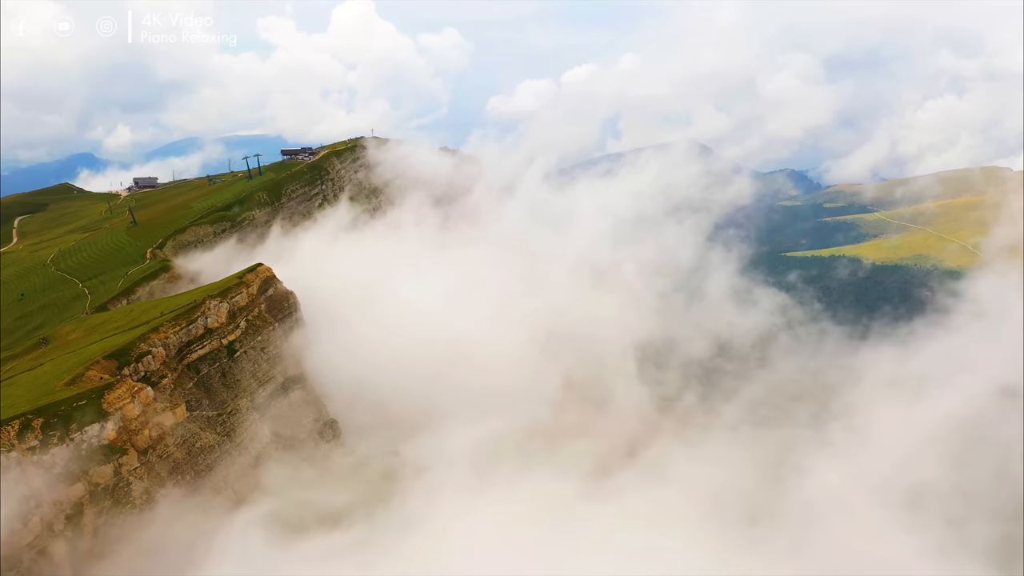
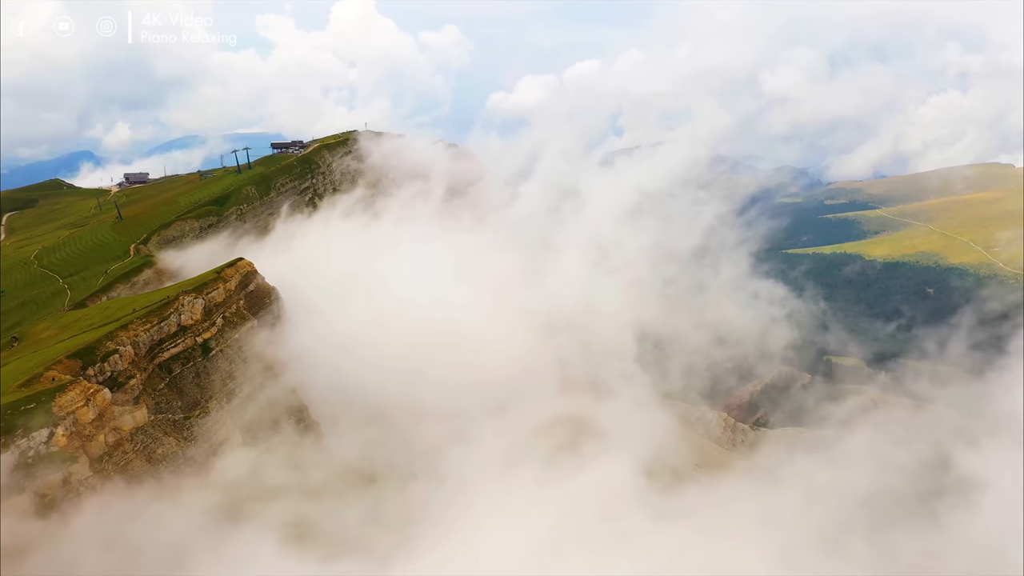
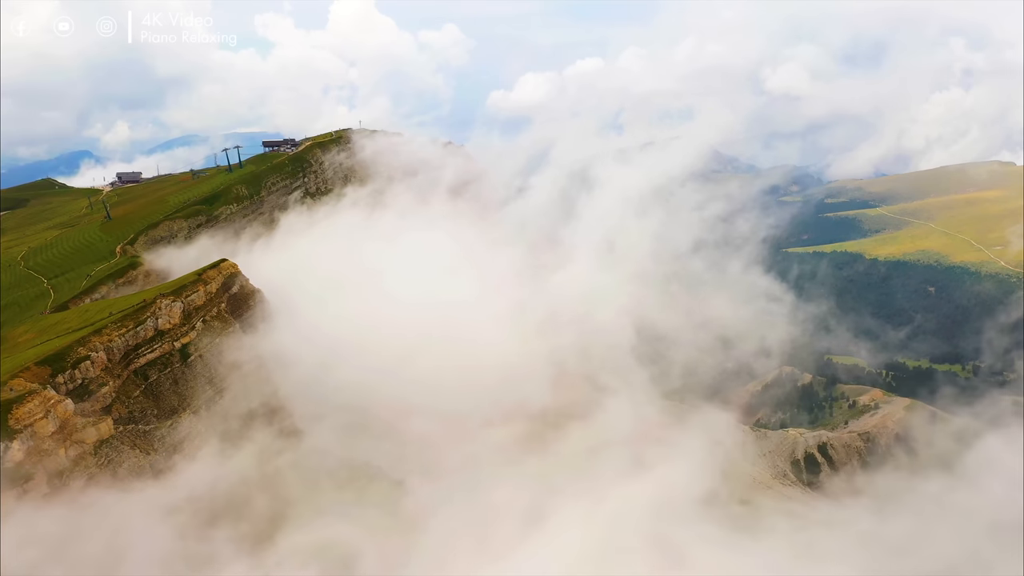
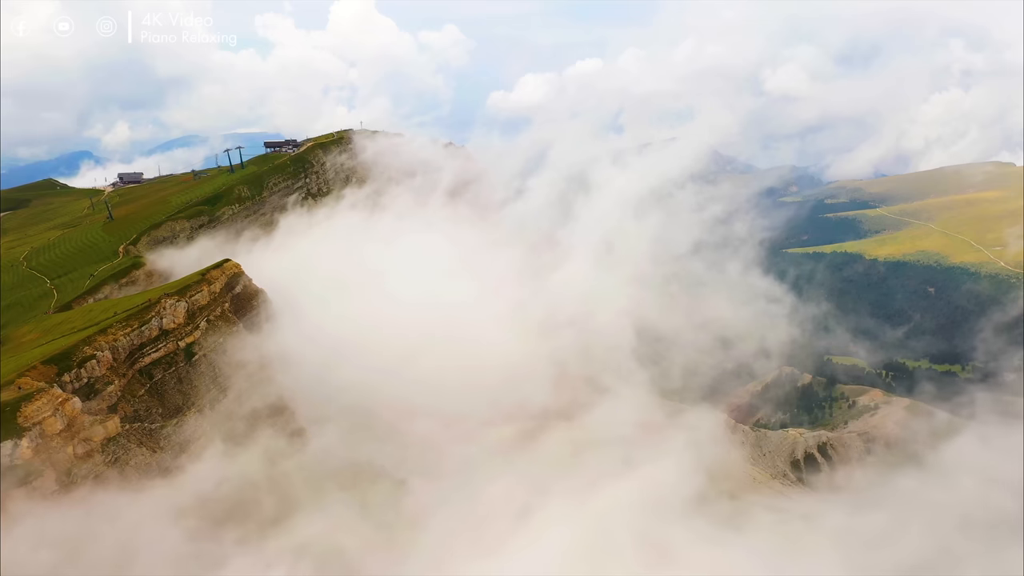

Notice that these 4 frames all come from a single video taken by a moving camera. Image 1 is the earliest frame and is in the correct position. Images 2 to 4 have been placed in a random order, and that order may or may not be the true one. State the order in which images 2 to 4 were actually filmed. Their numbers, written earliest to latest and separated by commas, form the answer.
2, 4, 3
